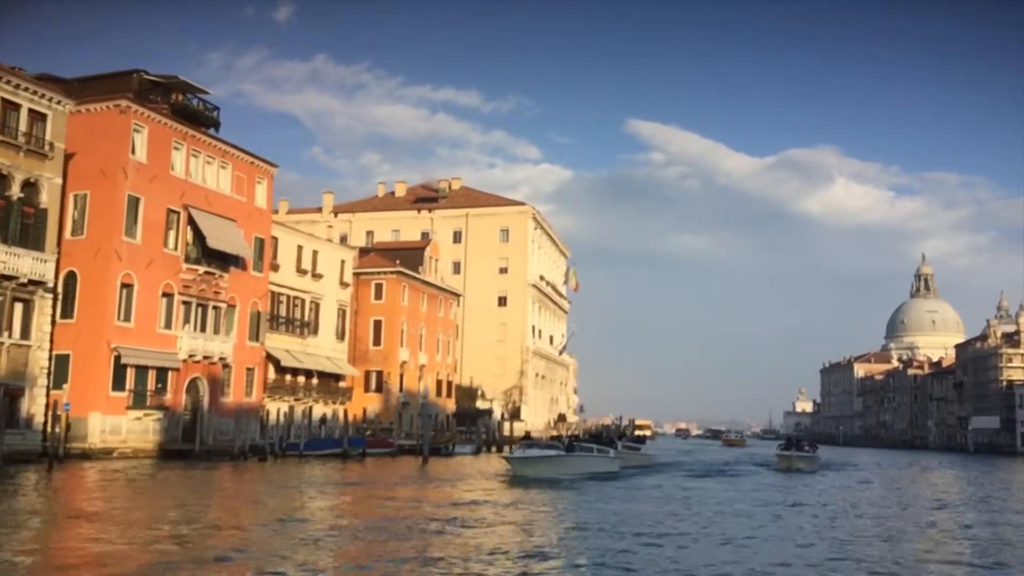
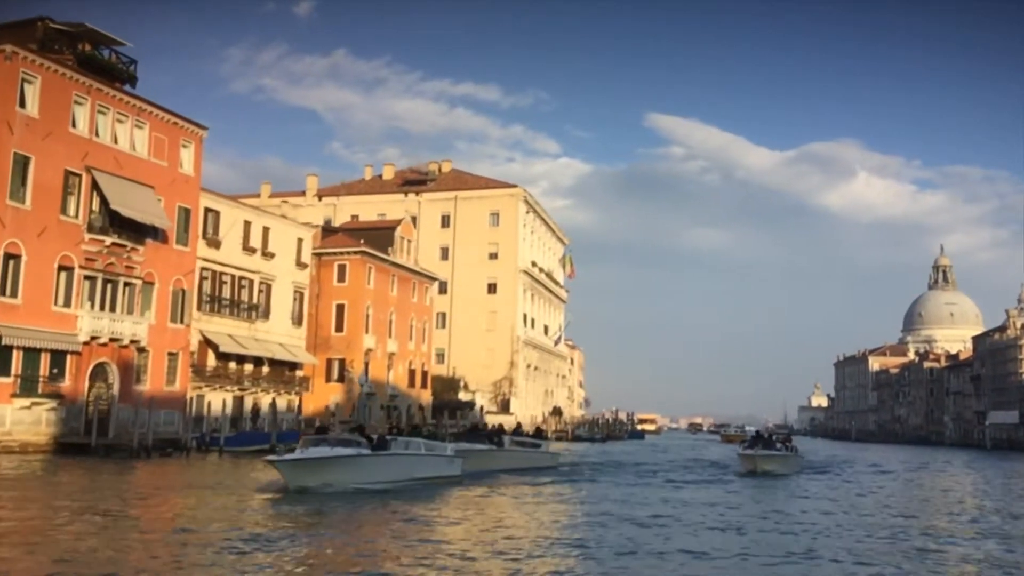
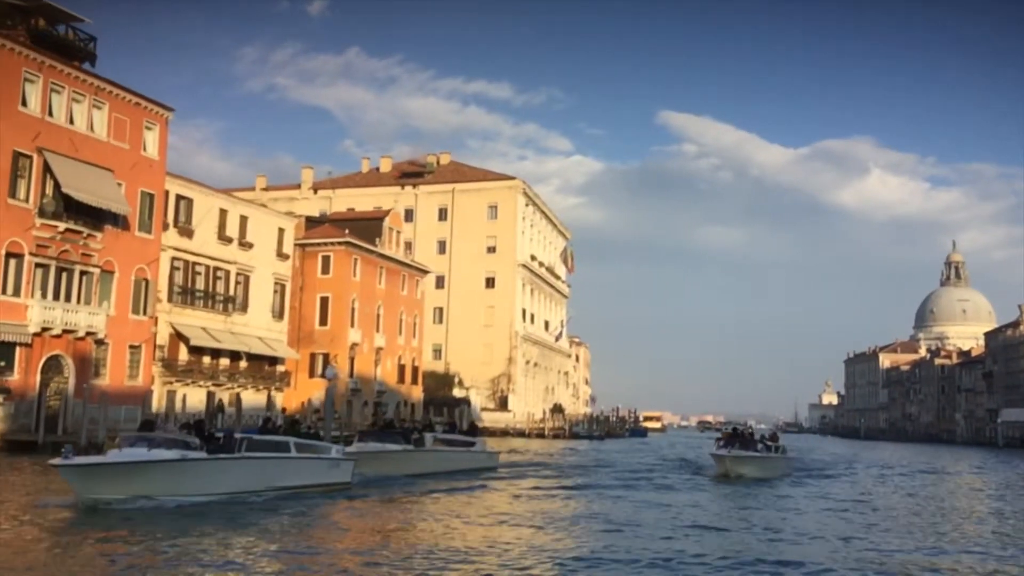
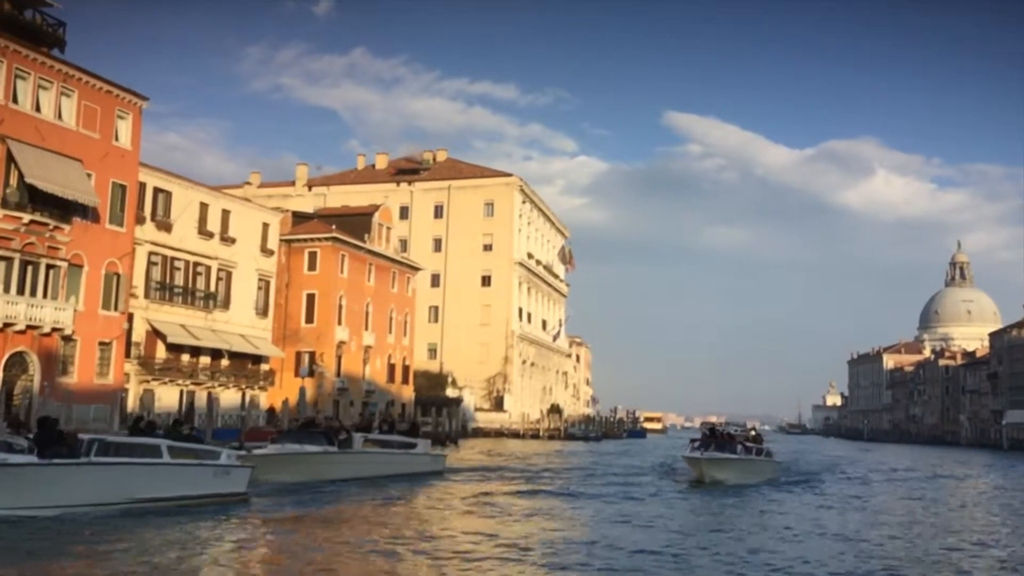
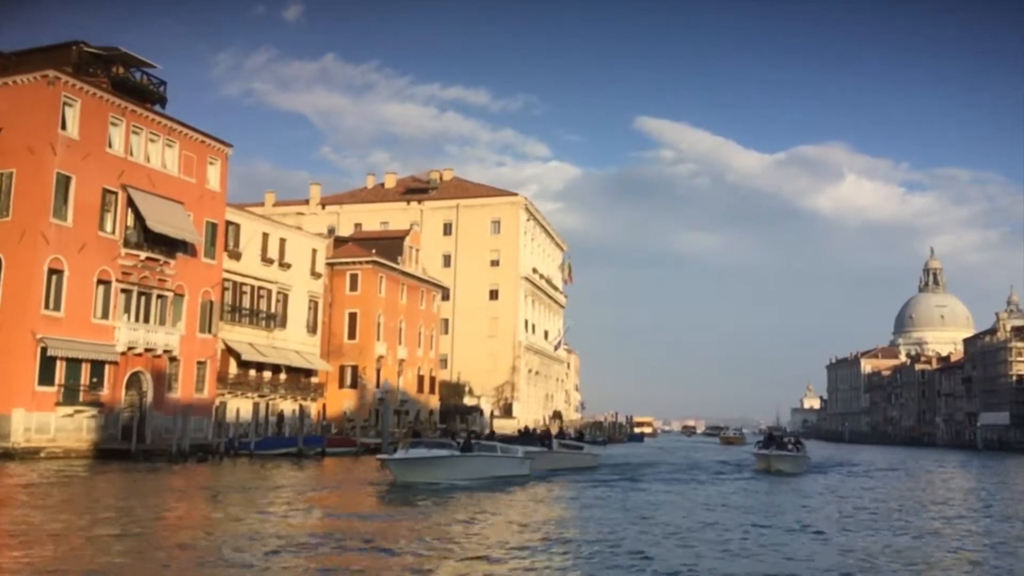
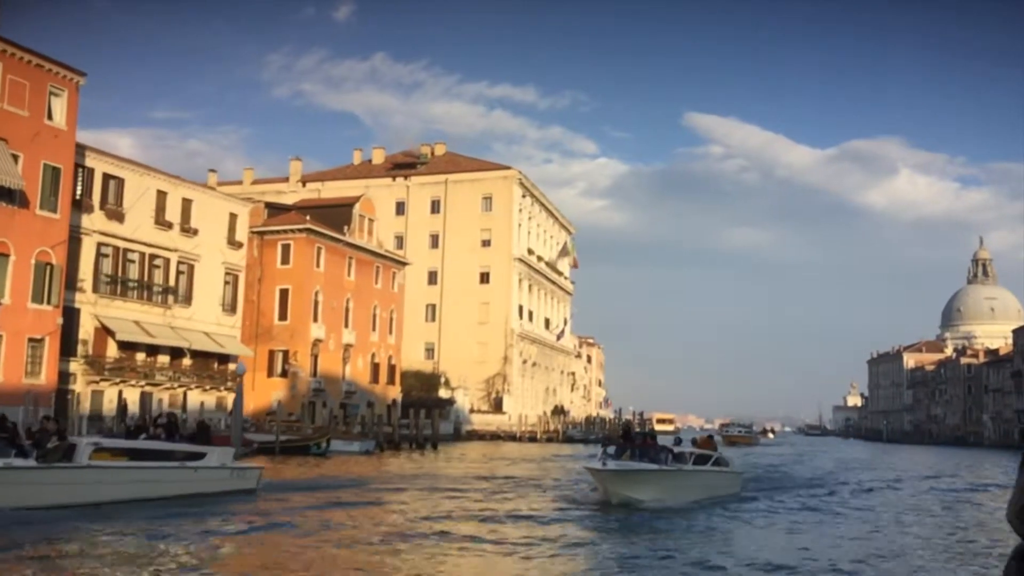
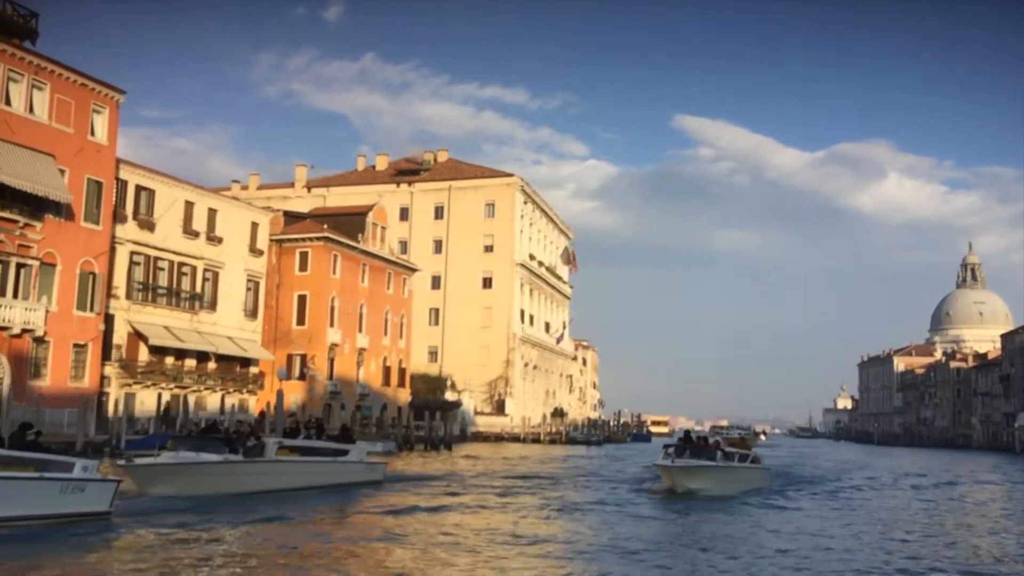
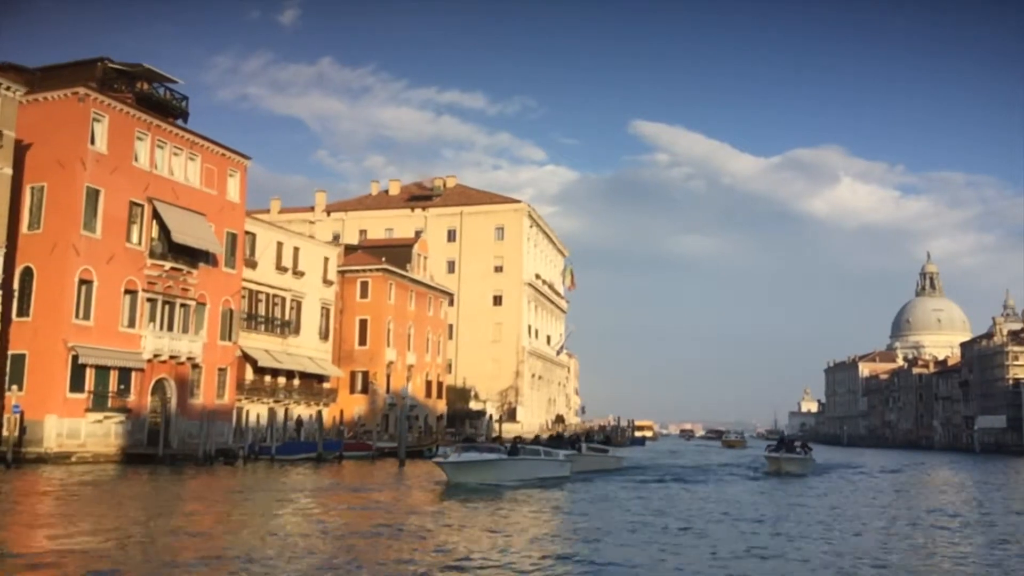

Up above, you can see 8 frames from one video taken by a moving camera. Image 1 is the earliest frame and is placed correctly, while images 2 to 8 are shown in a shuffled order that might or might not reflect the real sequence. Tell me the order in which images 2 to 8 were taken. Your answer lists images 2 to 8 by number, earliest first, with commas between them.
8, 5, 2, 3, 4, 7, 6
